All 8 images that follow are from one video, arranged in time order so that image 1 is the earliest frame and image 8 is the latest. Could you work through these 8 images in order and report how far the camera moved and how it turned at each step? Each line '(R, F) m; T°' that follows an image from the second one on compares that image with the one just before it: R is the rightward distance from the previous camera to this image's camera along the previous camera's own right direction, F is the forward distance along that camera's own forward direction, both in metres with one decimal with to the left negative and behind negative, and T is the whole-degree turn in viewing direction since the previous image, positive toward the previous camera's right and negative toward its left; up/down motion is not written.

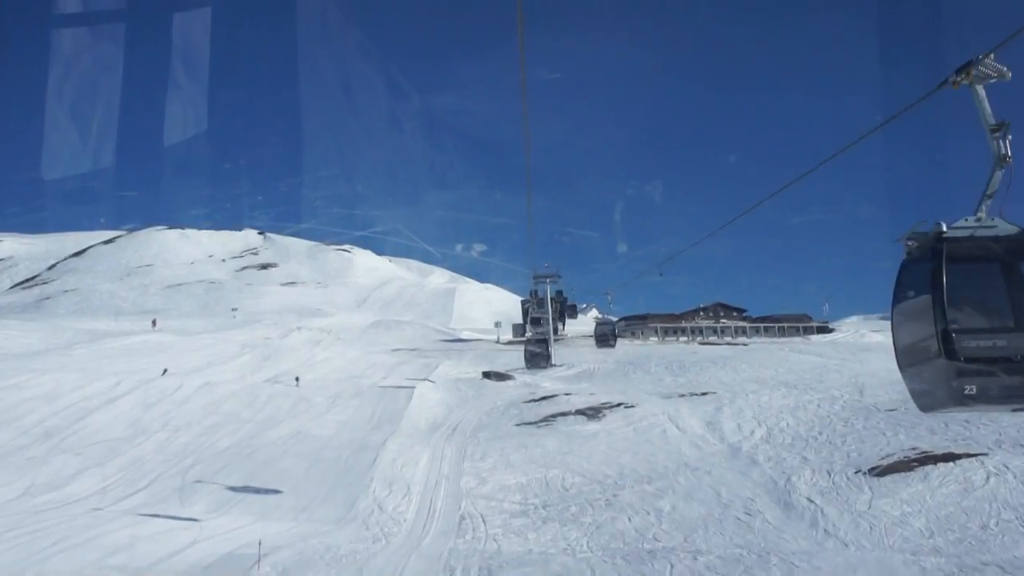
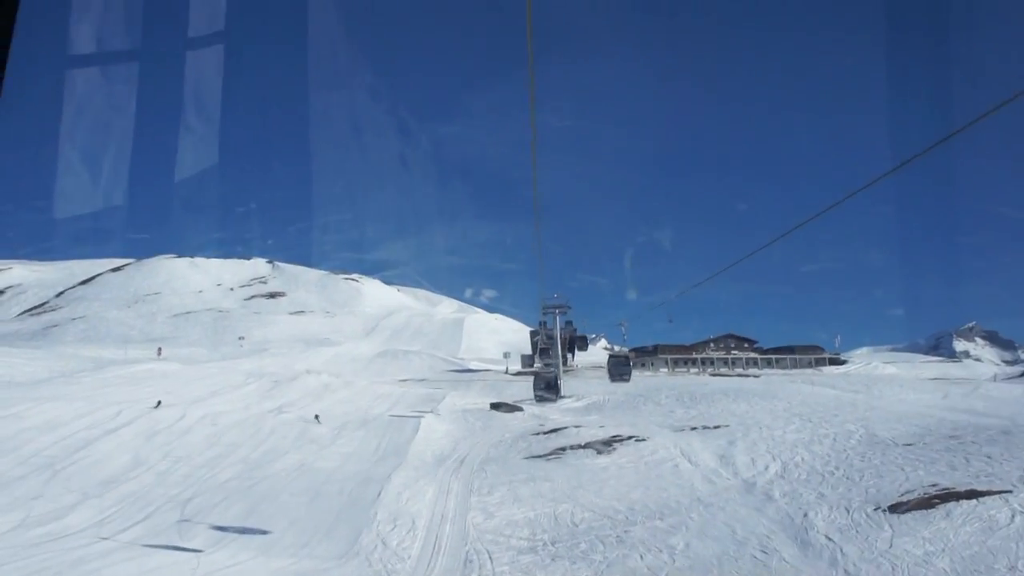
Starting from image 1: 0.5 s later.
(0.0, +0.2) m; -1°
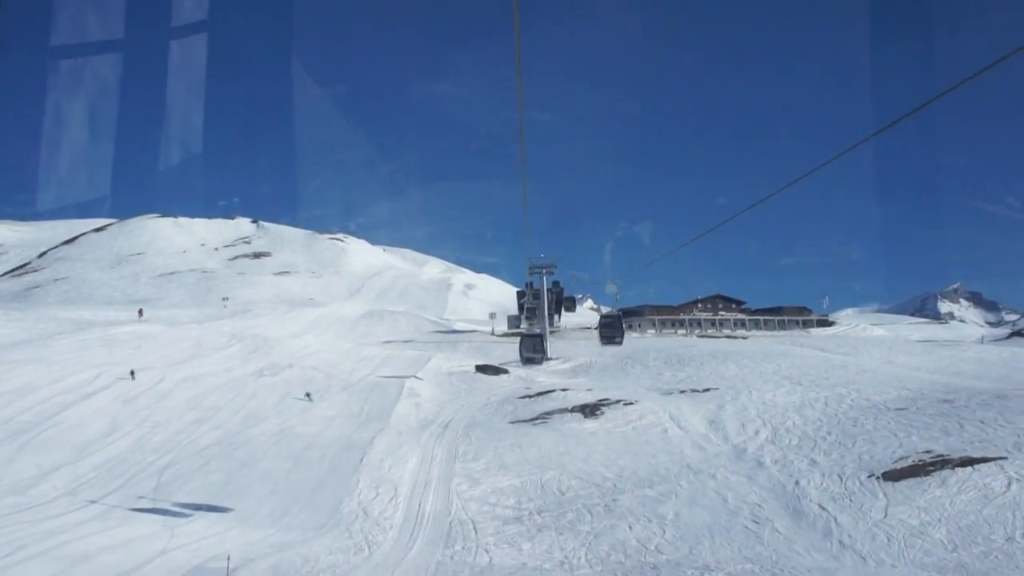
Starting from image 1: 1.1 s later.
(0.0, +0.7) m; +1°
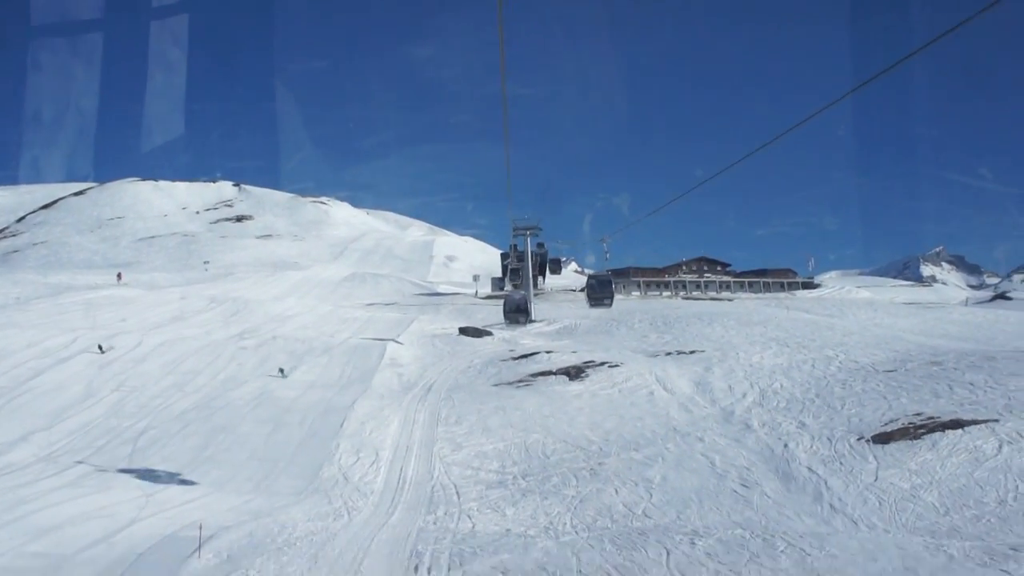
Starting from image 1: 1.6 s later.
(0.0, +0.5) m; +1°
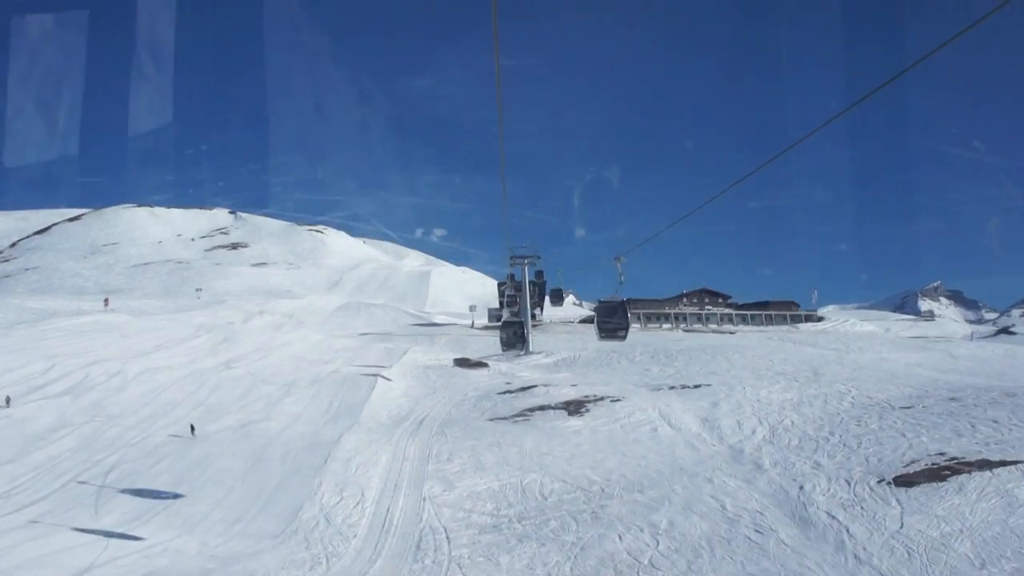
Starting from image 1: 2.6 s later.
(0.0, +0.8) m; 0°
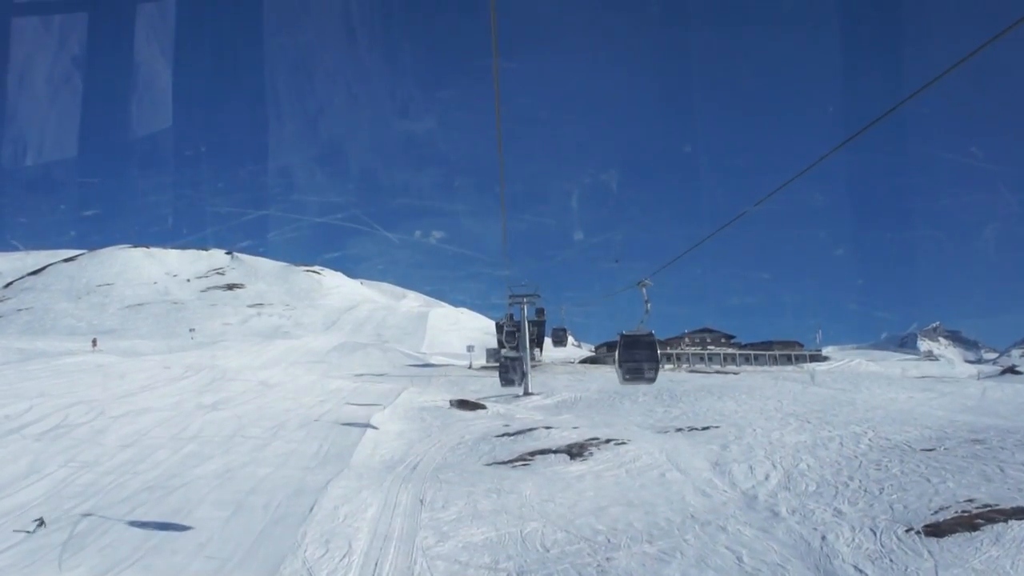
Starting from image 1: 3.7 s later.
(0.0, +0.8) m; 0°
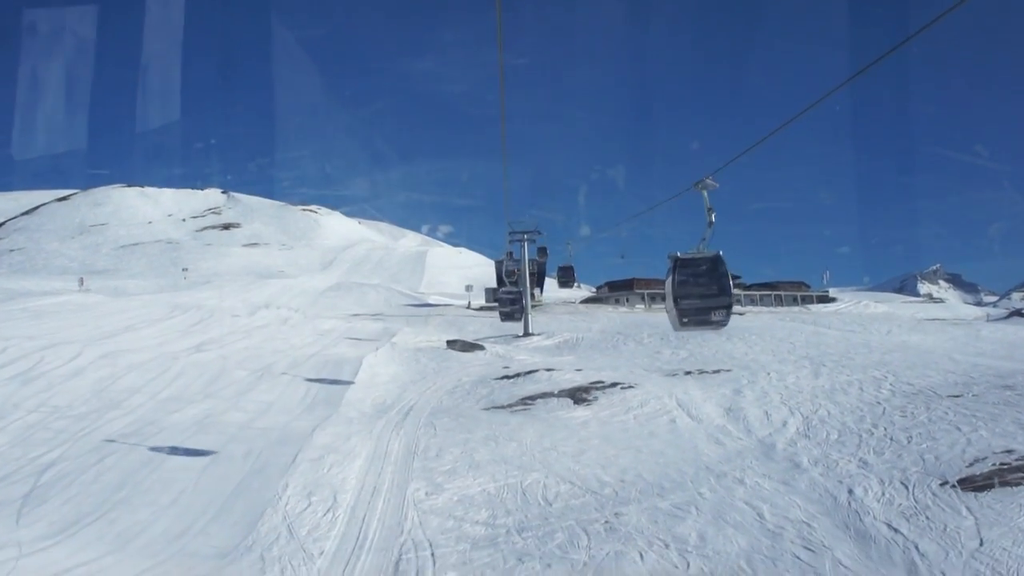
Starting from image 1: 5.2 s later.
(0.0, +1.3) m; 0°
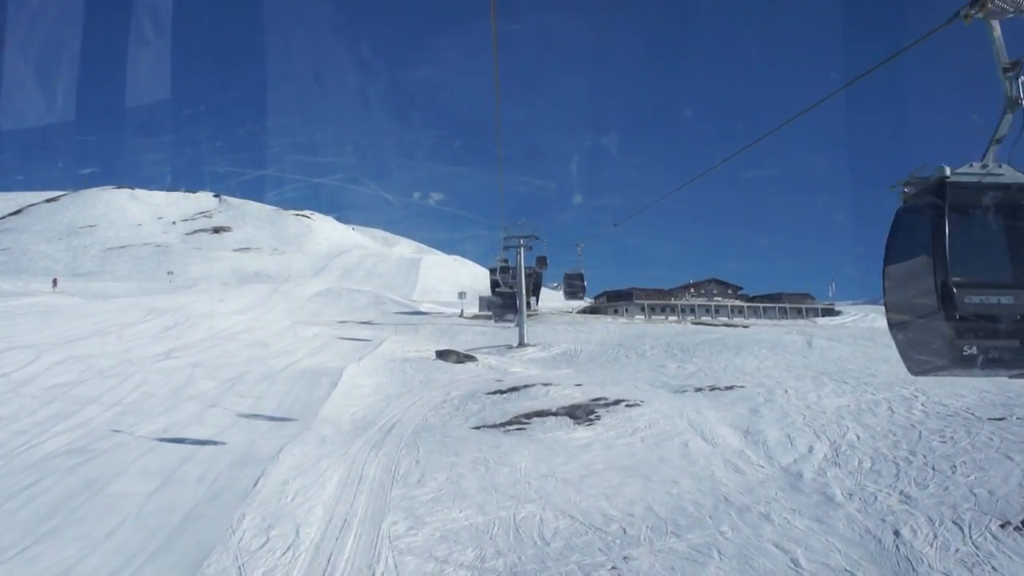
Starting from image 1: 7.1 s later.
(0.0, +1.5) m; 0°
